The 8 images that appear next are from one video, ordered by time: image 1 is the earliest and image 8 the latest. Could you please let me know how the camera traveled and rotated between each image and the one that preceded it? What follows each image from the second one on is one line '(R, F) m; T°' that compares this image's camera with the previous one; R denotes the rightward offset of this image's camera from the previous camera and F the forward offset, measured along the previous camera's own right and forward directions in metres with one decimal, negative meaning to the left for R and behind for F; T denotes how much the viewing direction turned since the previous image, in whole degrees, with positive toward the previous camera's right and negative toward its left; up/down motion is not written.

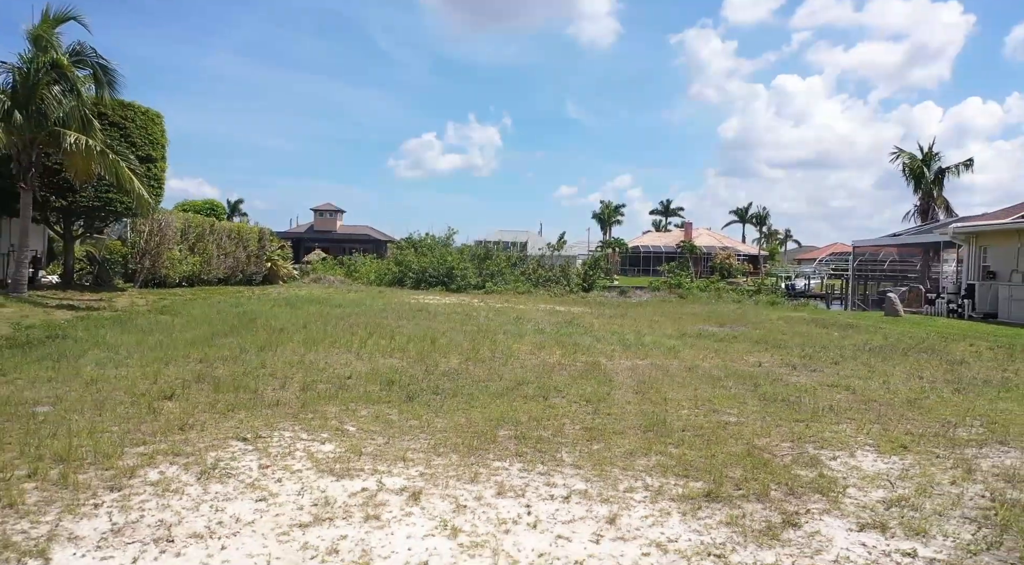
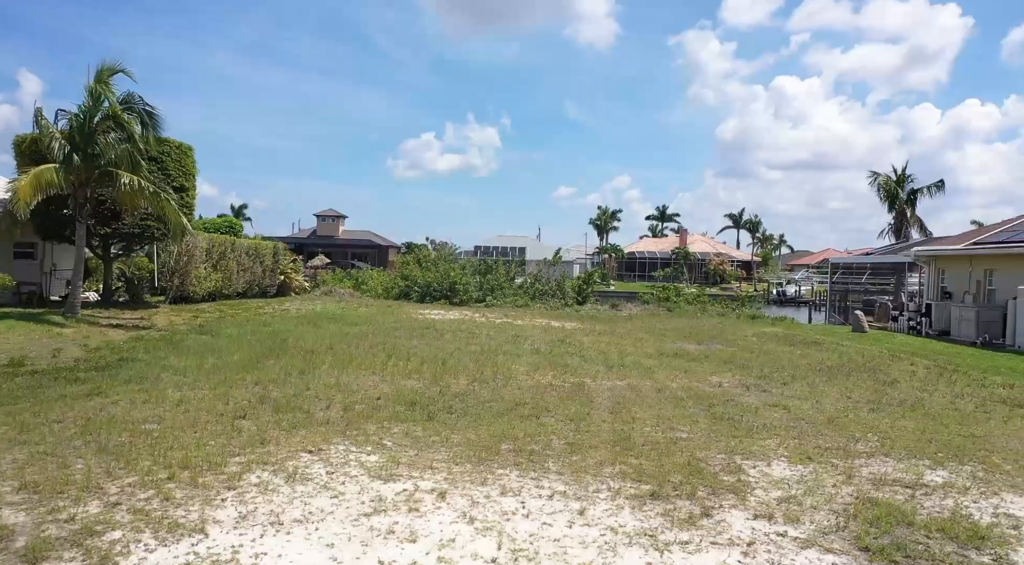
(0.0, -1.4) m; 0°
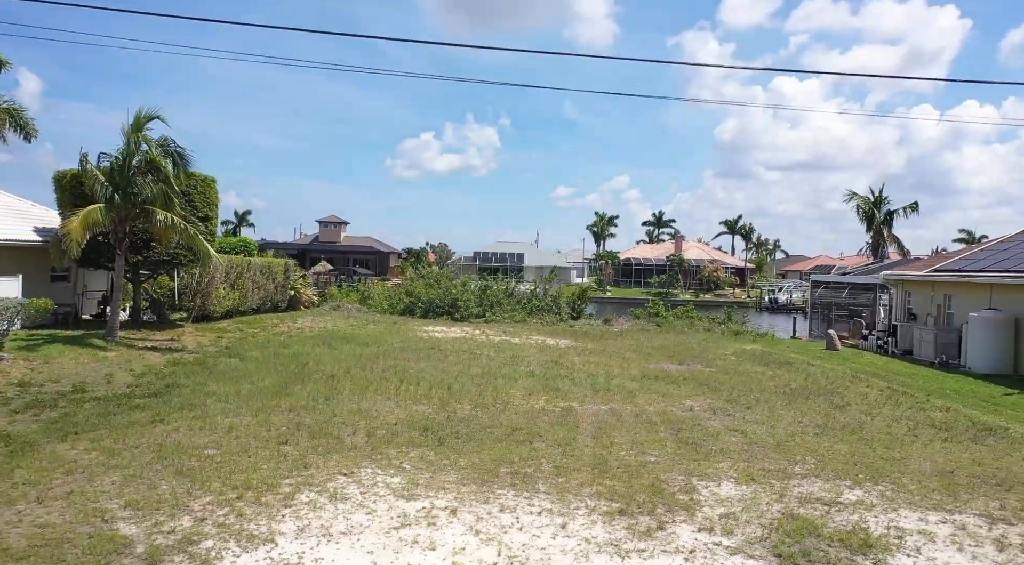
(0.0, -1.3) m; 0°
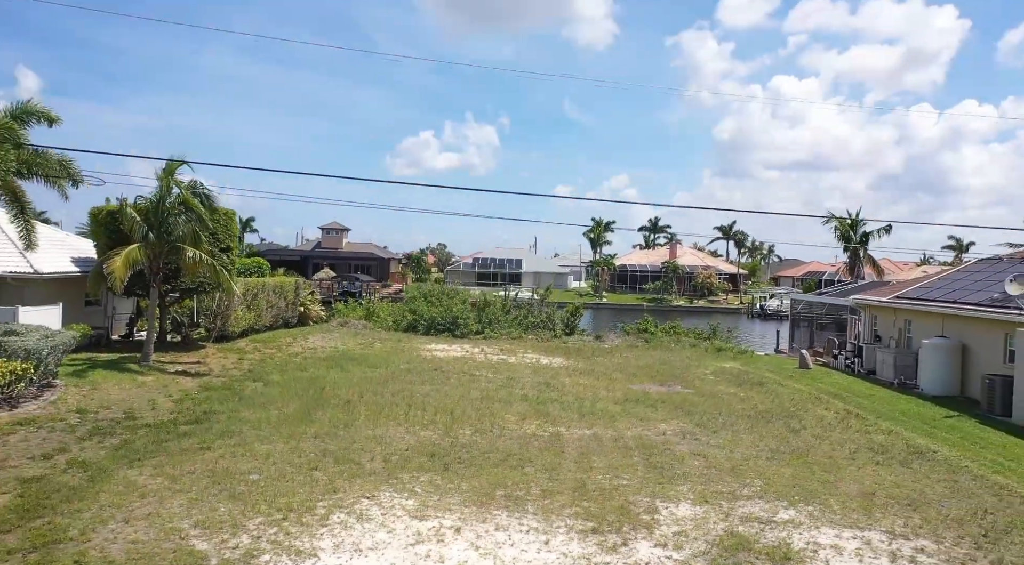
(+0.1, -1.4) m; 0°
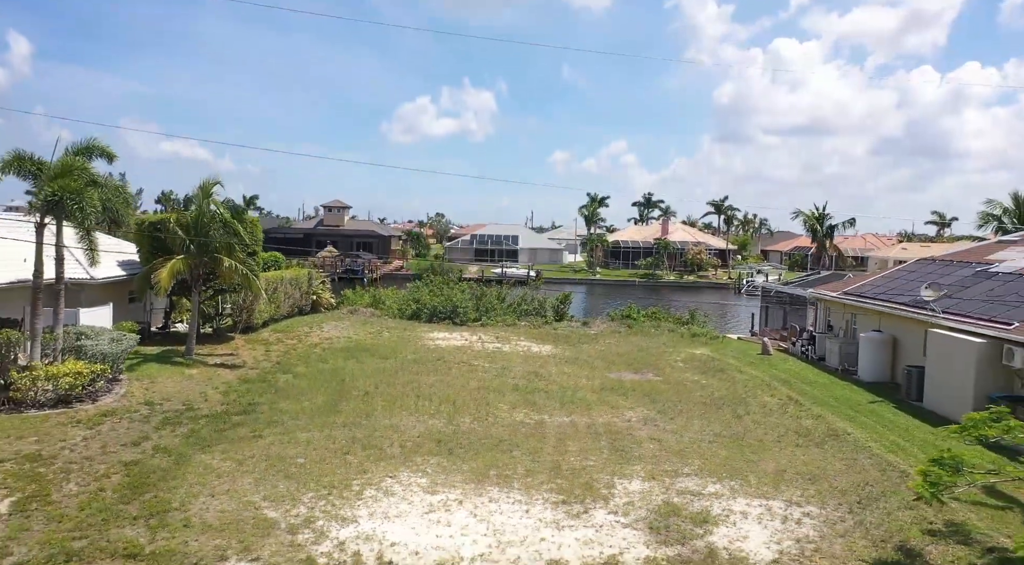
(+0.1, -2.3) m; 0°
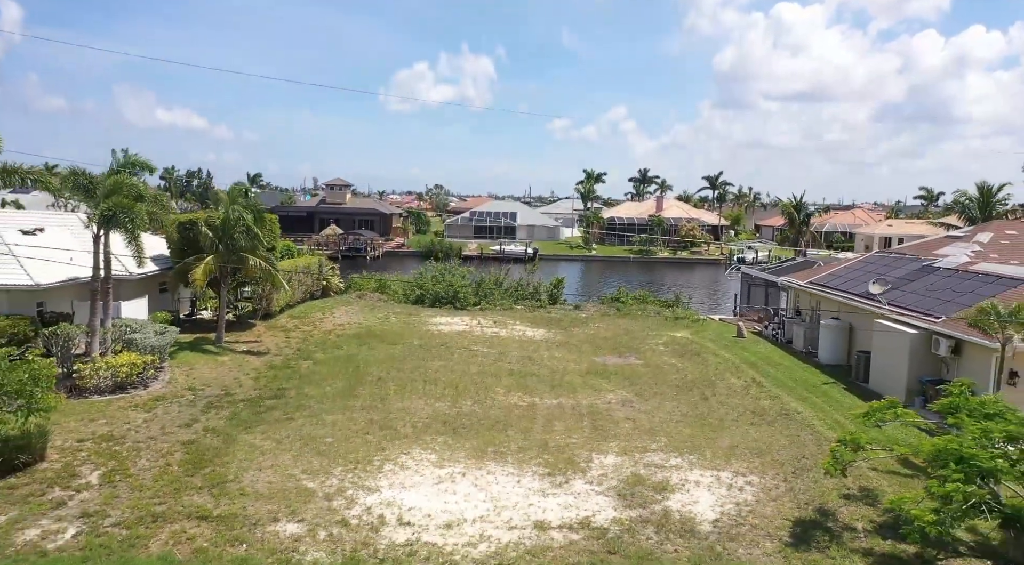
(+0.1, -2.0) m; 0°
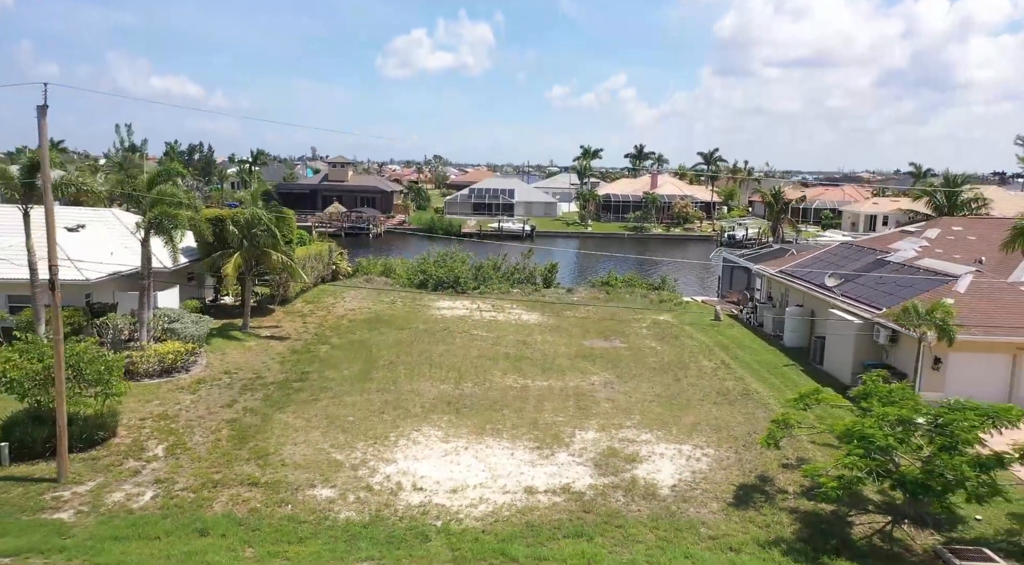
(+0.1, -2.1) m; 0°
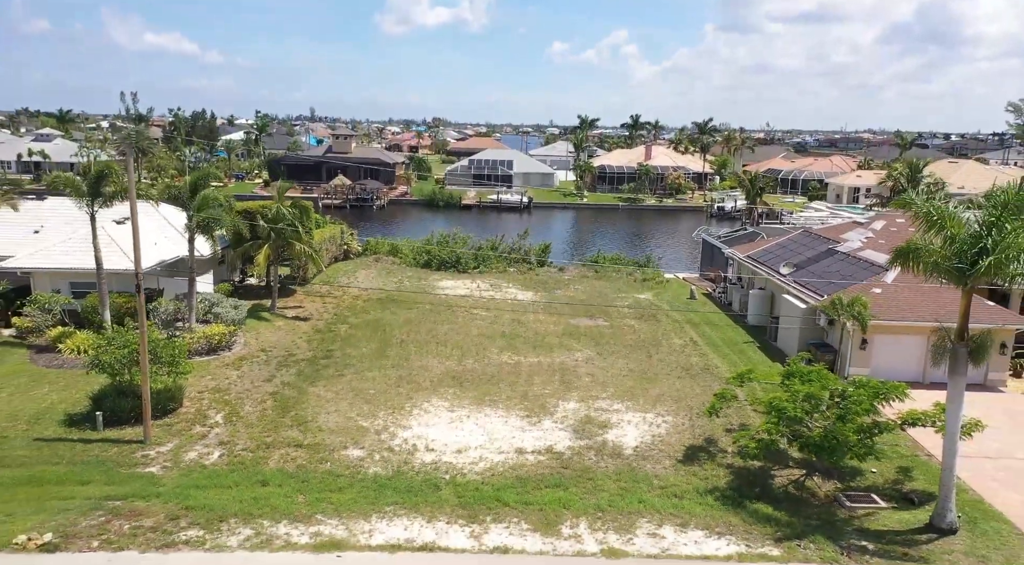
(+0.2, -2.9) m; 0°
